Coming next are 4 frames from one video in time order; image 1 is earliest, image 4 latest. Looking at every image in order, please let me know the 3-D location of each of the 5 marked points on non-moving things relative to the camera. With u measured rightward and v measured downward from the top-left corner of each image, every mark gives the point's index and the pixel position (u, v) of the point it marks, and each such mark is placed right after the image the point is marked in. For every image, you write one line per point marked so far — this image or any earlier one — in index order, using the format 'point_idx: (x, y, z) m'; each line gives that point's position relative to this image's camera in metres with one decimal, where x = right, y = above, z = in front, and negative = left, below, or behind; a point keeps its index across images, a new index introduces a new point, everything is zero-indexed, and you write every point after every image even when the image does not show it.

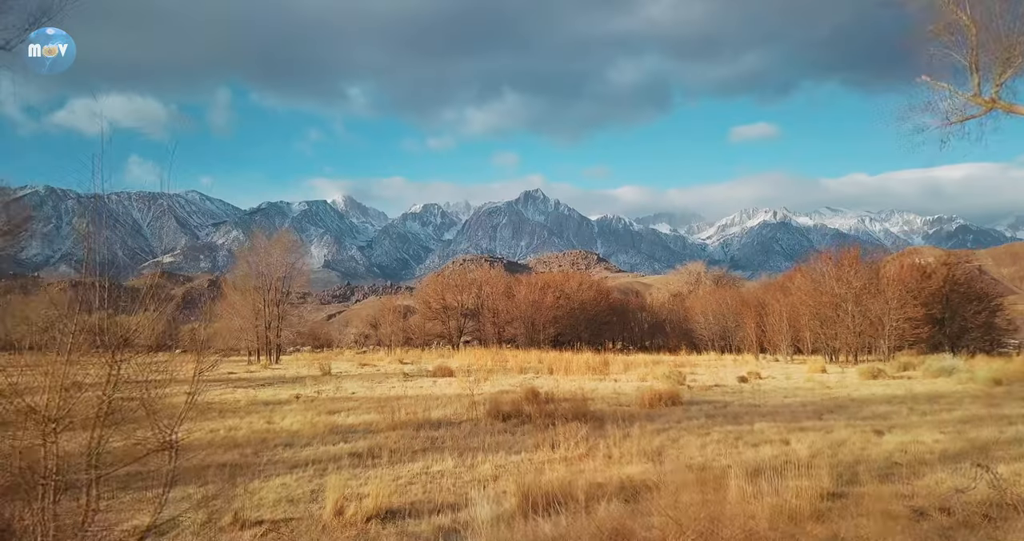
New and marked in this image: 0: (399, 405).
0: (-3.0, -3.6, +13.5) m
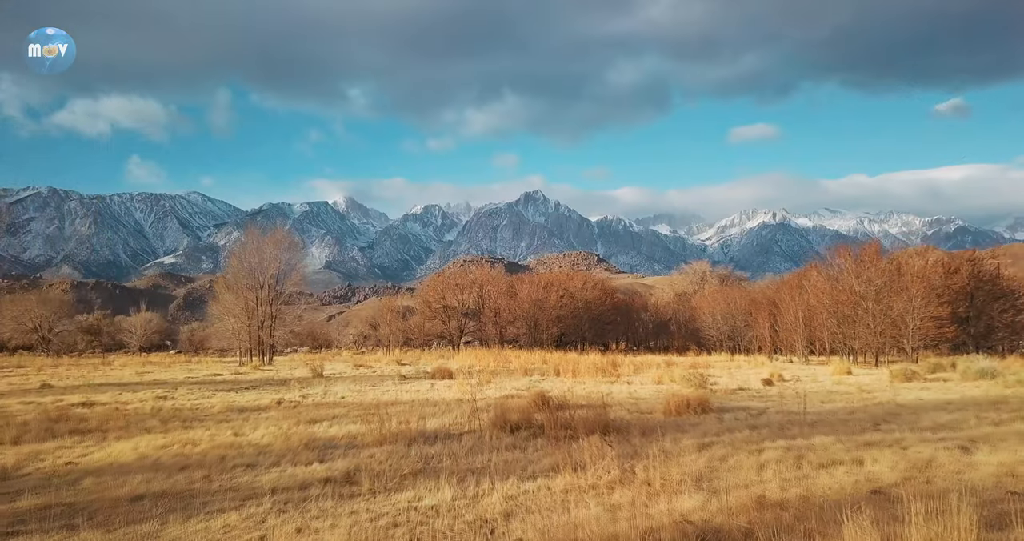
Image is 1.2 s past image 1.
0: (-2.9, -3.4, +11.9) m
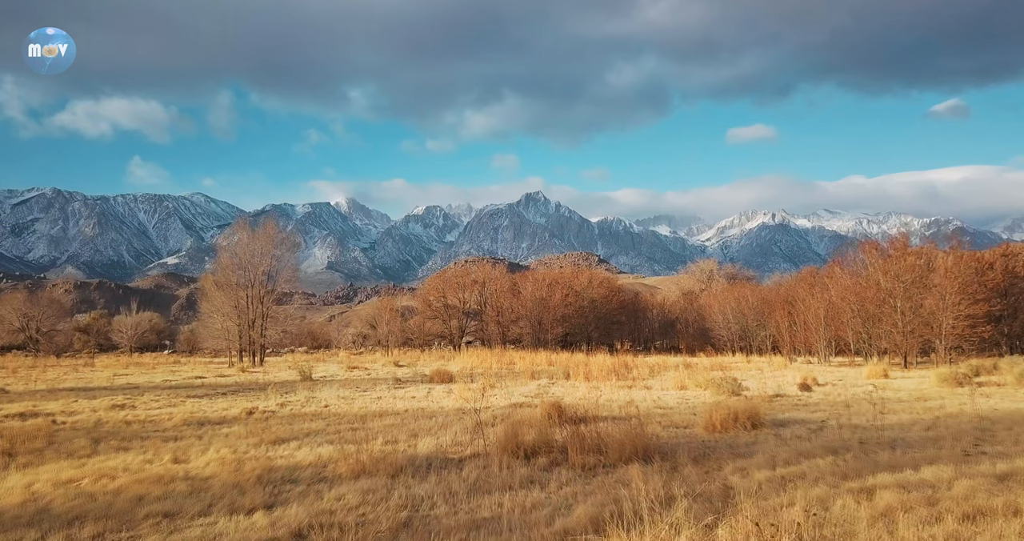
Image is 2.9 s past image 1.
0: (-2.6, -3.1, +9.9) m
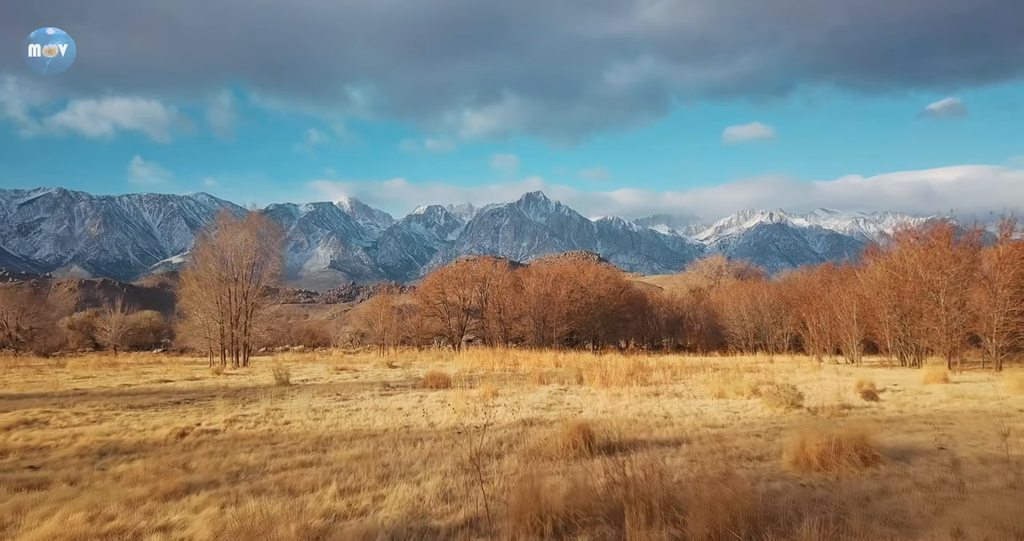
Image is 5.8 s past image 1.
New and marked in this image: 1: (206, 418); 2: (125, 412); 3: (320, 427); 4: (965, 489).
0: (-2.5, -2.7, +7.1) m
1: (-6.9, -3.3, +11.4) m
2: (-9.8, -3.6, +12.8) m
3: (-3.8, -3.1, +10.1) m
4: (+5.3, -2.5, +5.9) m
